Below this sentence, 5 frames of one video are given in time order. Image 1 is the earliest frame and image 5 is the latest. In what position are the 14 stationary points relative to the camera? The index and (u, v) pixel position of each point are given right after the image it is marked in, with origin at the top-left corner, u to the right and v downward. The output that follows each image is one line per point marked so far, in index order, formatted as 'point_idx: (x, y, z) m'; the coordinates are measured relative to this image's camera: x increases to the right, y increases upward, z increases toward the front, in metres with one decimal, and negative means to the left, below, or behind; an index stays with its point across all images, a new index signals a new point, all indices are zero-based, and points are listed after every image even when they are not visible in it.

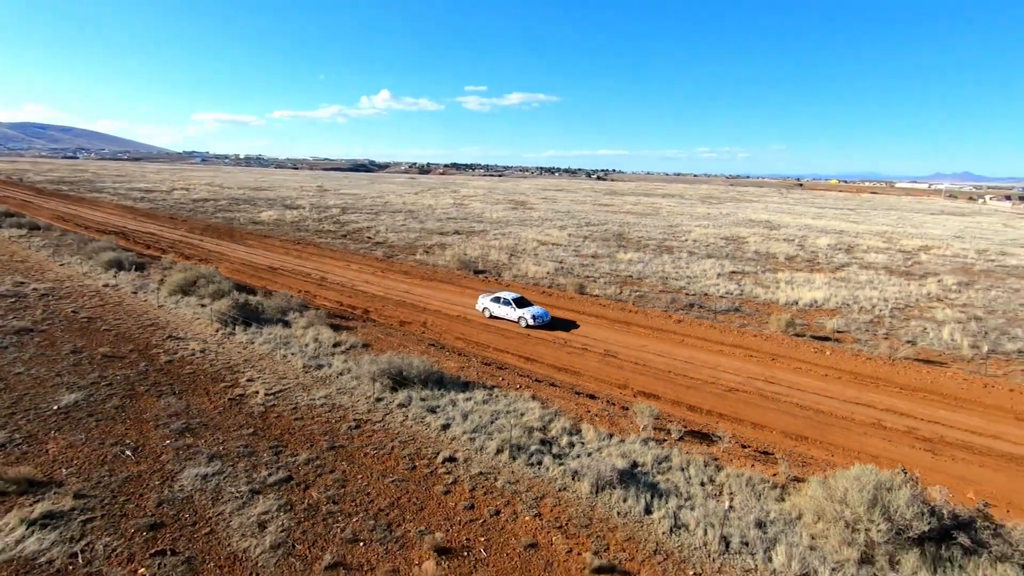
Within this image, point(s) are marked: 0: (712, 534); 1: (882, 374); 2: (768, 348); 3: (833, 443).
0: (+3.4, -4.2, +9.4) m
1: (+11.9, -2.7, +17.6) m
2: (+9.2, -2.1, +19.8) m
3: (+7.5, -3.6, +12.9) m
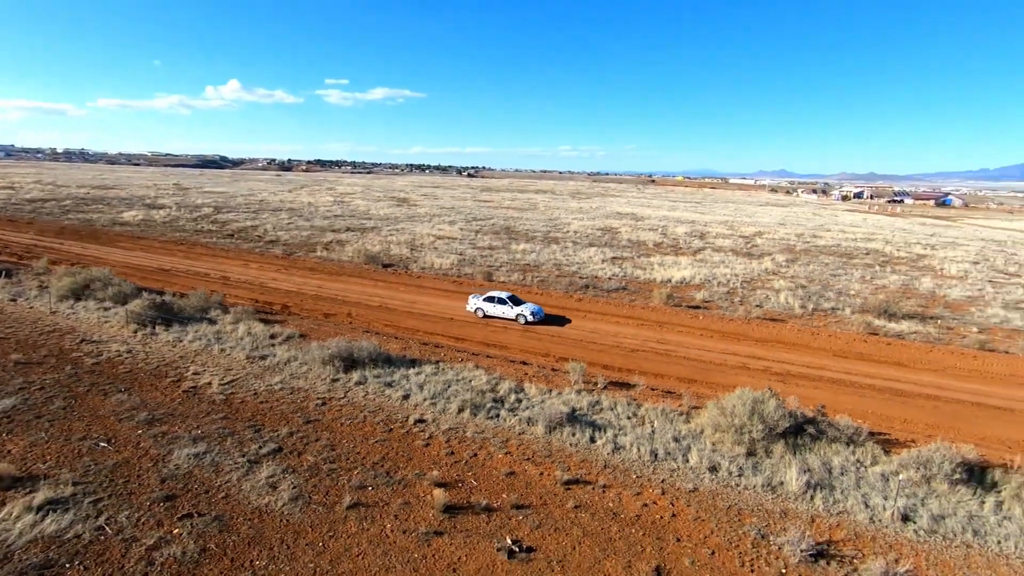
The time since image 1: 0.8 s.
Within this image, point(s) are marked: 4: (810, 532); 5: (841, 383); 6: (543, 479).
0: (+2.9, -3.5, +12.1) m
1: (+9.2, -1.7, +22.0) m
2: (+6.1, -1.2, +23.5) m
3: (+6.1, -2.8, +16.4) m
4: (+5.2, -4.2, +9.6) m
5: (+10.0, -2.9, +16.8) m
6: (+0.6, -3.8, +10.8) m
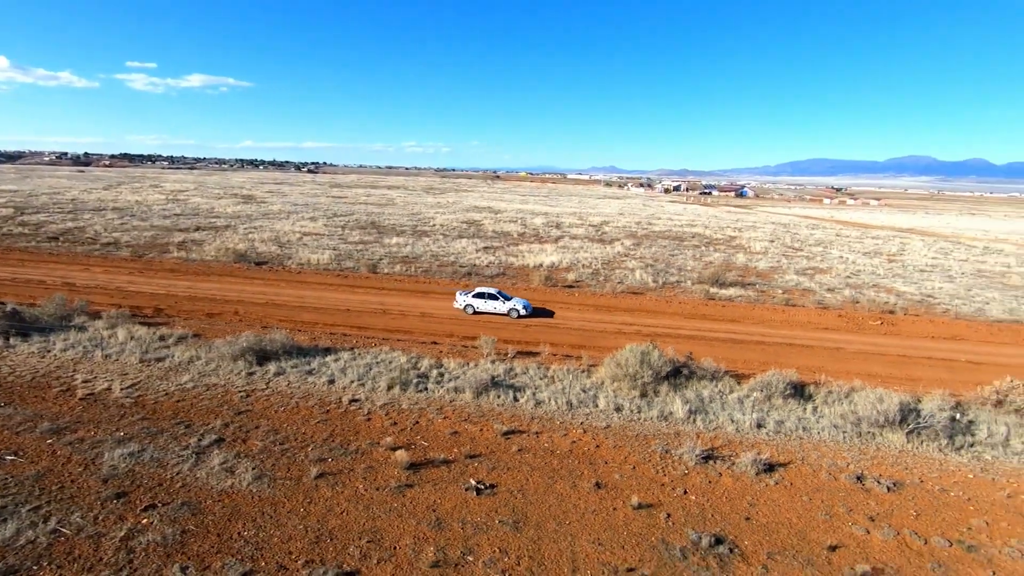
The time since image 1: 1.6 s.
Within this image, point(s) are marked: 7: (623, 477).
0: (+1.2, -2.9, +14.0) m
1: (+4.6, -0.7, +25.2) m
2: (+1.2, -0.4, +25.8) m
3: (+3.1, -1.9, +19.0) m
4: (+4.1, -3.4, +12.2) m
5: (+6.8, -1.8, +20.4) m
6: (-0.6, -3.2, +12.2) m
7: (+2.2, -3.7, +10.7) m
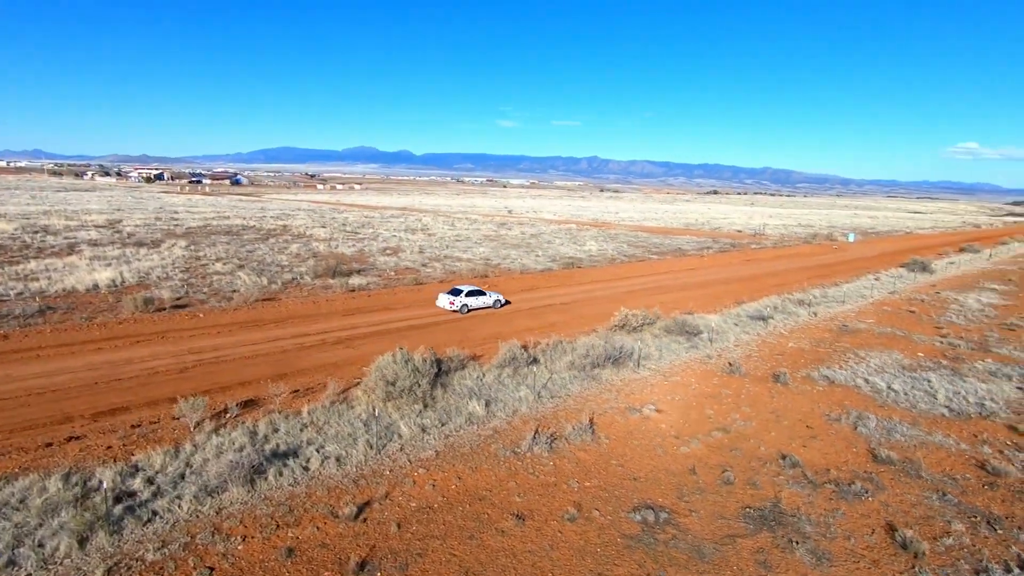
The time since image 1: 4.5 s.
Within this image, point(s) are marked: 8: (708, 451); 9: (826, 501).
0: (-3.1, -3.2, +11.0) m
1: (-9.6, -1.1, +20.7) m
2: (-12.3, -1.3, +18.5) m
3: (-5.8, -2.2, +15.6) m
4: (+0.2, -3.2, +12.0) m
5: (-4.4, -1.5, +19.3) m
6: (-2.8, -3.7, +8.5) m
7: (+0.1, -3.6, +9.6) m
8: (+4.1, -3.5, +11.5) m
9: (+5.6, -3.8, +9.9) m
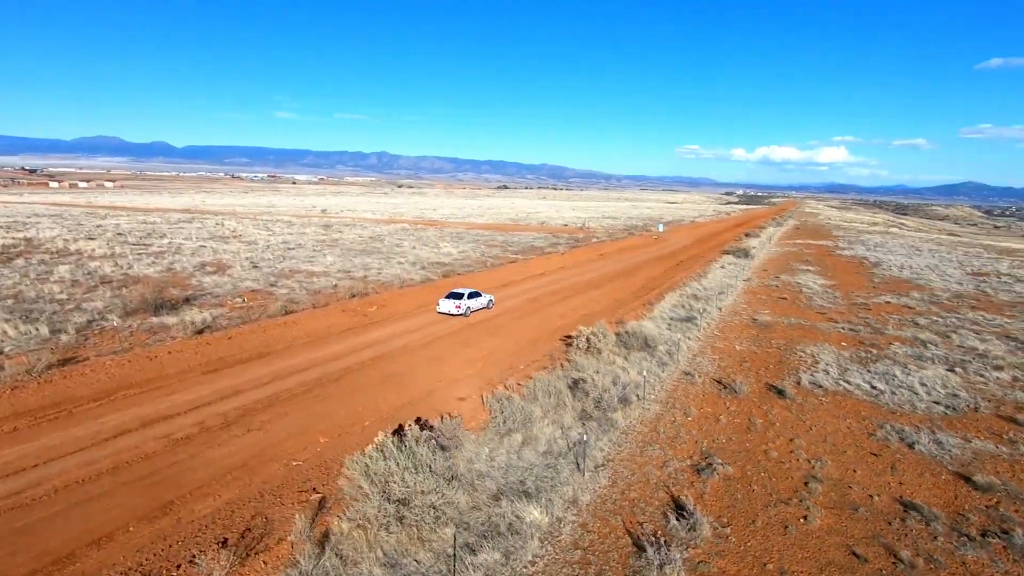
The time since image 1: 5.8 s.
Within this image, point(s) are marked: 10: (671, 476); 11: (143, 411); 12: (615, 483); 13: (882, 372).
0: (-1.1, -4.1, +6.3) m
1: (-10.7, -2.5, +13.0) m
2: (-12.5, -3.0, +10.0) m
3: (-5.3, -3.4, +9.6) m
4: (+1.6, -3.9, +8.4) m
5: (-5.4, -2.6, +13.5) m
6: (+0.1, -4.7, +4.0) m
7: (+2.4, -4.3, +6.1) m
8: (+5.5, -3.9, +9.2) m
9: (+7.5, -4.1, +8.3) m
10: (+3.0, -3.6, +10.5) m
11: (-8.4, -2.8, +12.6) m
12: (+1.9, -3.6, +10.1) m
13: (+11.5, -2.6, +17.1) m
